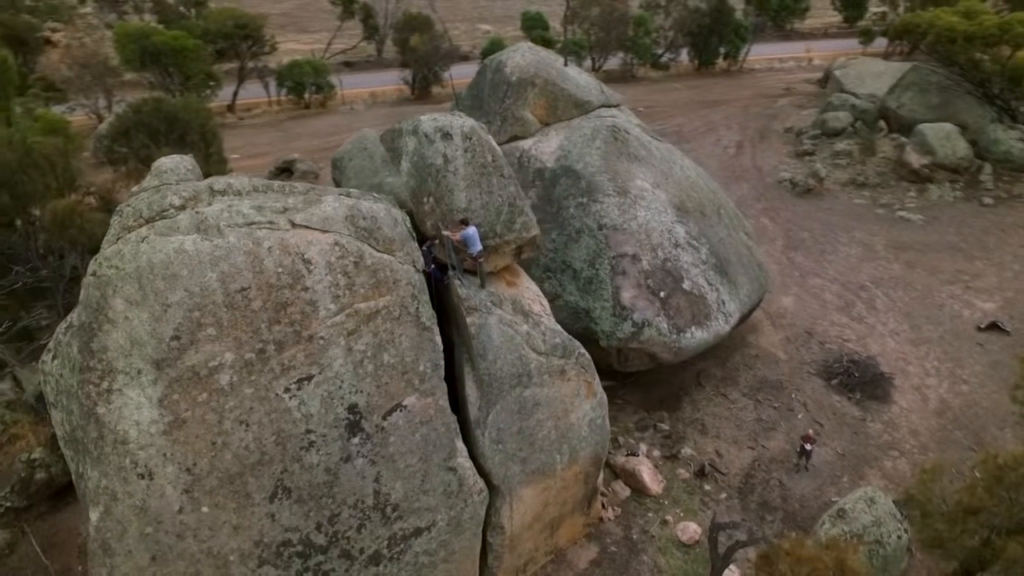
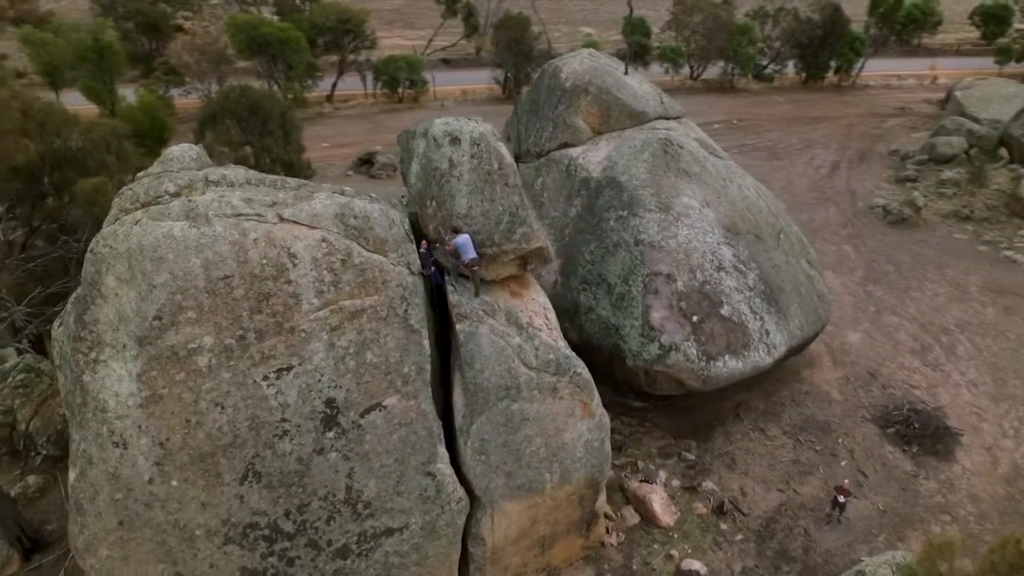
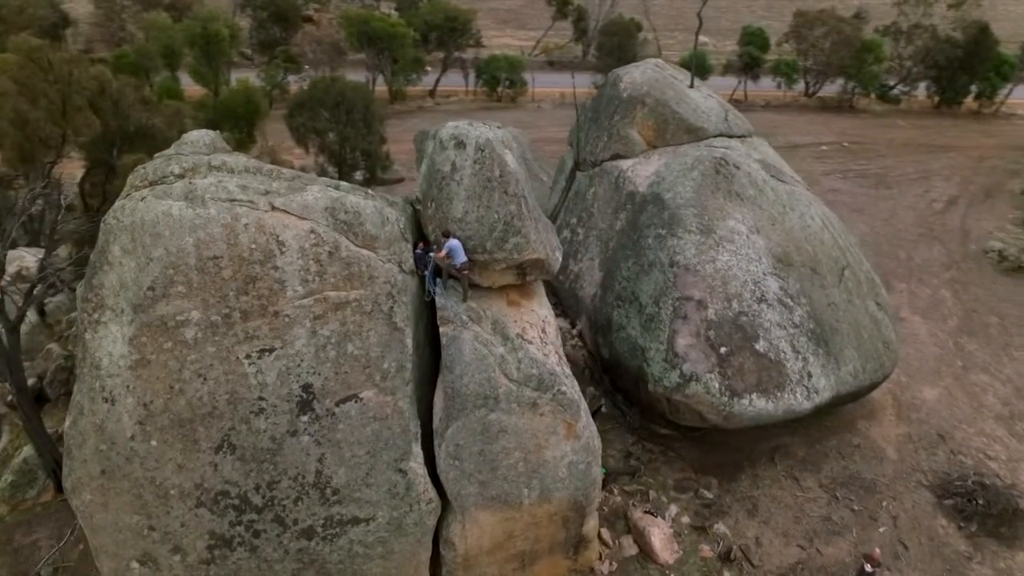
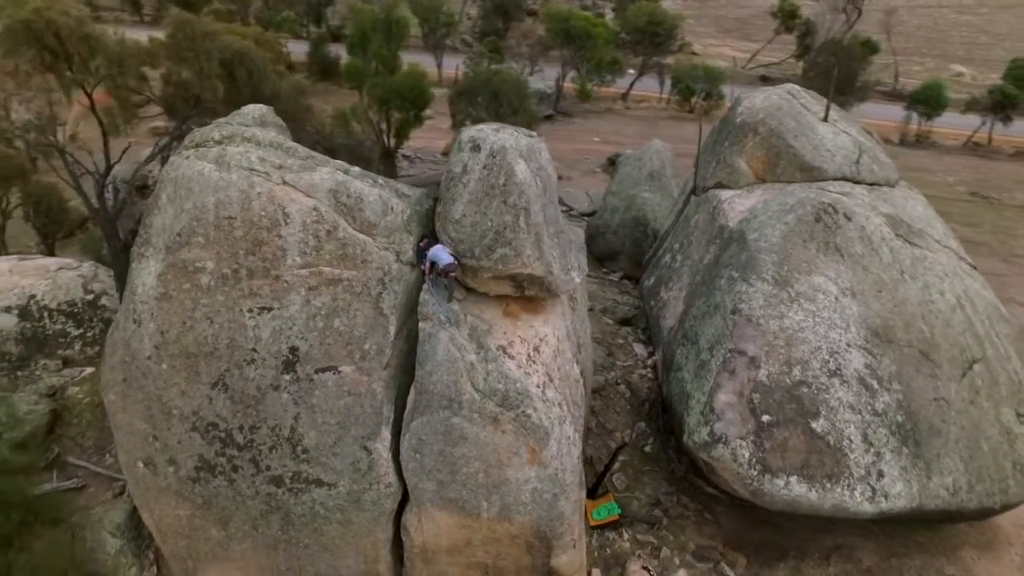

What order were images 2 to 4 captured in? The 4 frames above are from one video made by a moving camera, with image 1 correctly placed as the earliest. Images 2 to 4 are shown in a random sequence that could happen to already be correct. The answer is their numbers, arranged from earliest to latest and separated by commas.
2, 3, 4
